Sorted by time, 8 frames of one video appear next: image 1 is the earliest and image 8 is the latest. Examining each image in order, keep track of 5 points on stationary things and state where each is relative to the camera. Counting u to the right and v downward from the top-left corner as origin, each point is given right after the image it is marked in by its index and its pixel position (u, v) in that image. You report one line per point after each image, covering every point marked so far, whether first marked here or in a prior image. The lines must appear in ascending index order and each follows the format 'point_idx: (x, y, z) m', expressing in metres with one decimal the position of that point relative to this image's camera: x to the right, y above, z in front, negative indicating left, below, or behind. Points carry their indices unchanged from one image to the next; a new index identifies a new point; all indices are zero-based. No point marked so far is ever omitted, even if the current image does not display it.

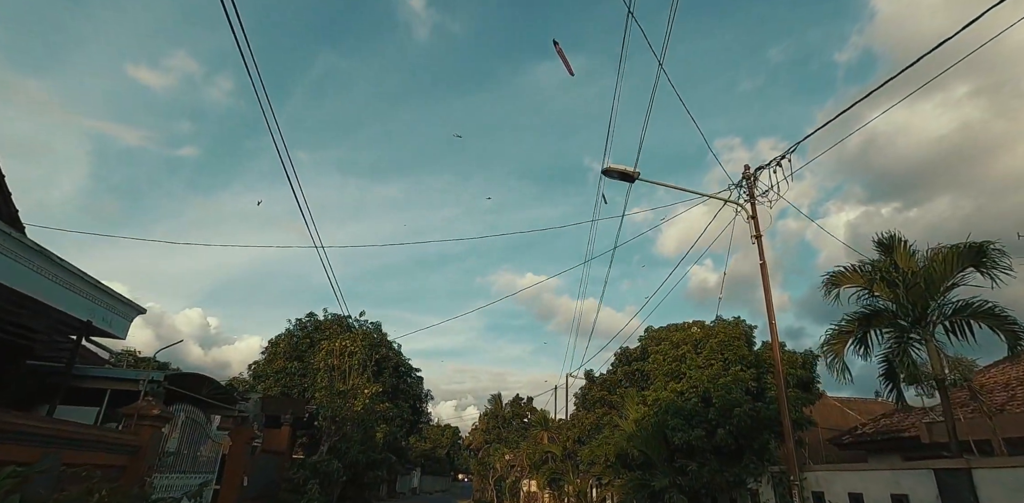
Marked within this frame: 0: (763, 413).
0: (+5.7, -3.6, +12.1) m
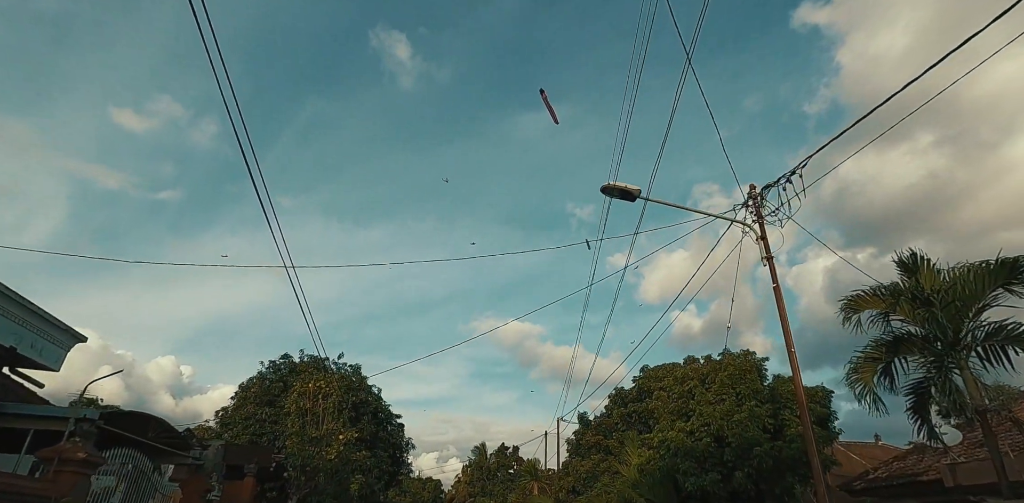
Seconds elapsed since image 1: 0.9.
0: (+5.5, -4.0, +10.8) m
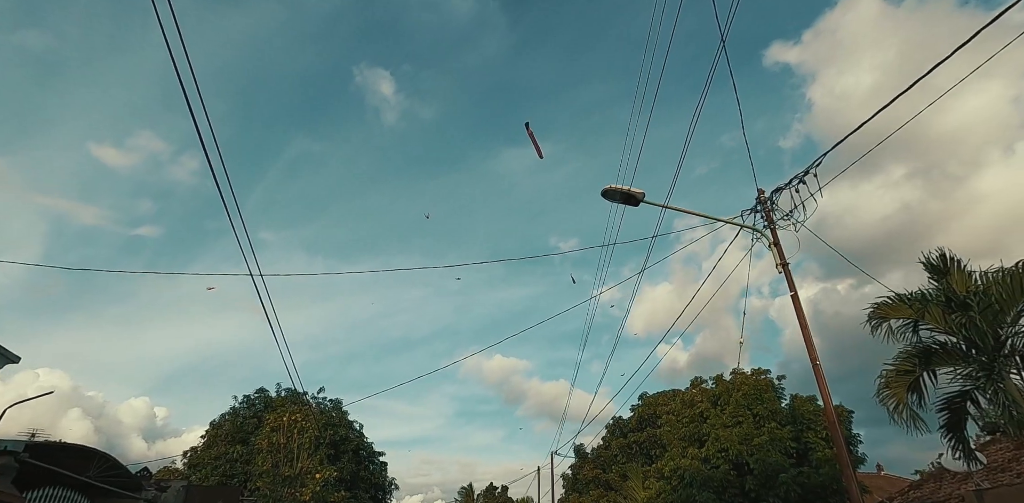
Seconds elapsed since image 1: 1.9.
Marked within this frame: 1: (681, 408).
0: (+5.5, -4.1, +9.7) m
1: (+4.3, -4.0, +13.5) m
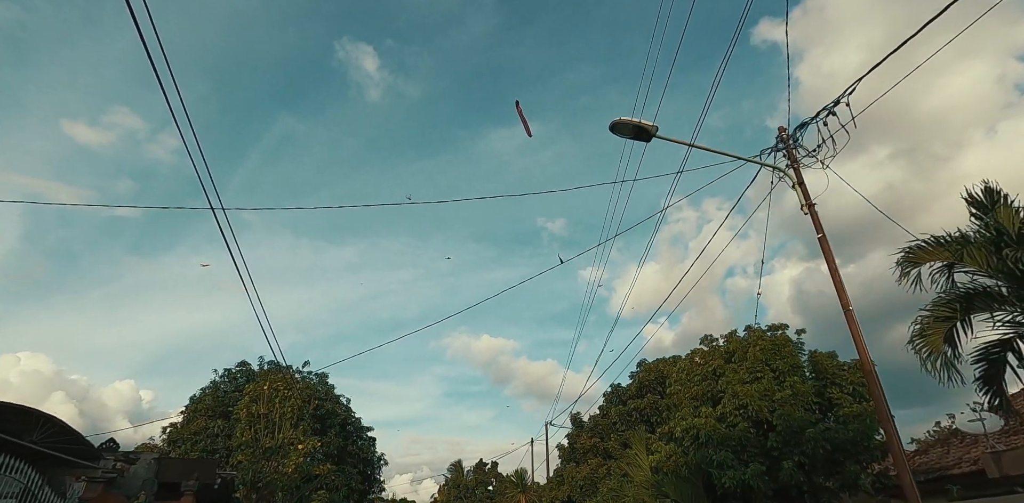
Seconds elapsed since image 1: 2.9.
0: (+5.5, -3.0, +8.9) m
1: (+4.2, -2.7, +12.6) m
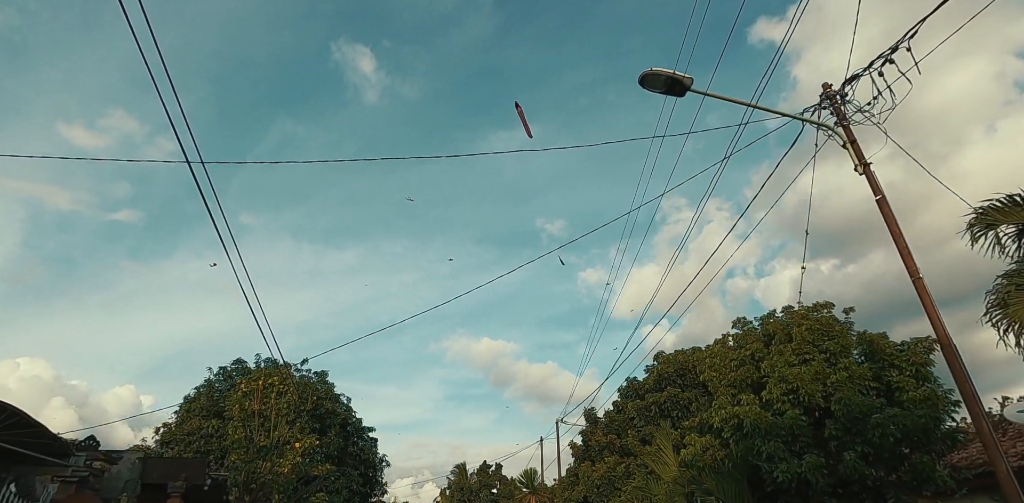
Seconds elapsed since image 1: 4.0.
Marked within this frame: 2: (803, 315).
0: (+5.8, -2.5, +7.8) m
1: (+4.5, -2.2, +11.5) m
2: (+5.6, -1.2, +10.2) m
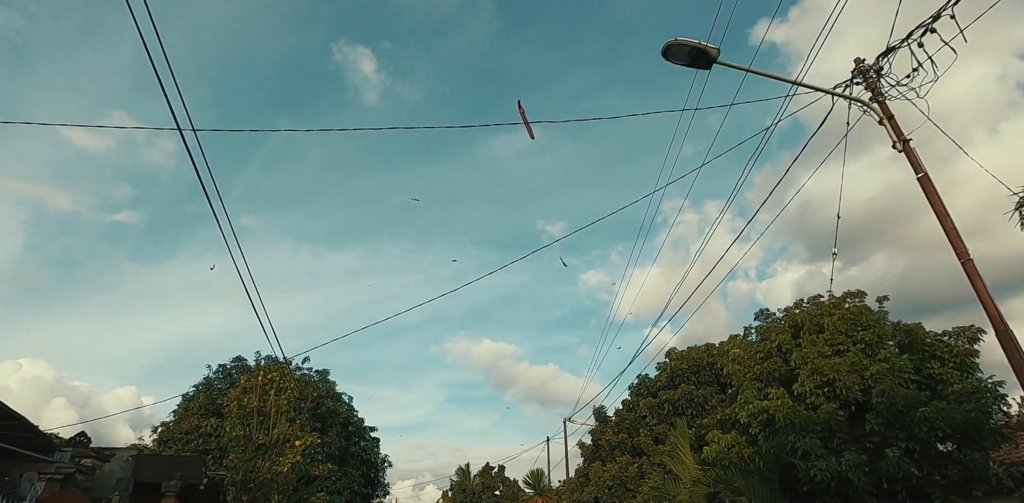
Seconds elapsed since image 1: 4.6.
0: (+6.0, -2.2, +7.2) m
1: (+4.7, -1.9, +10.9) m
2: (+5.8, -1.0, +9.7) m
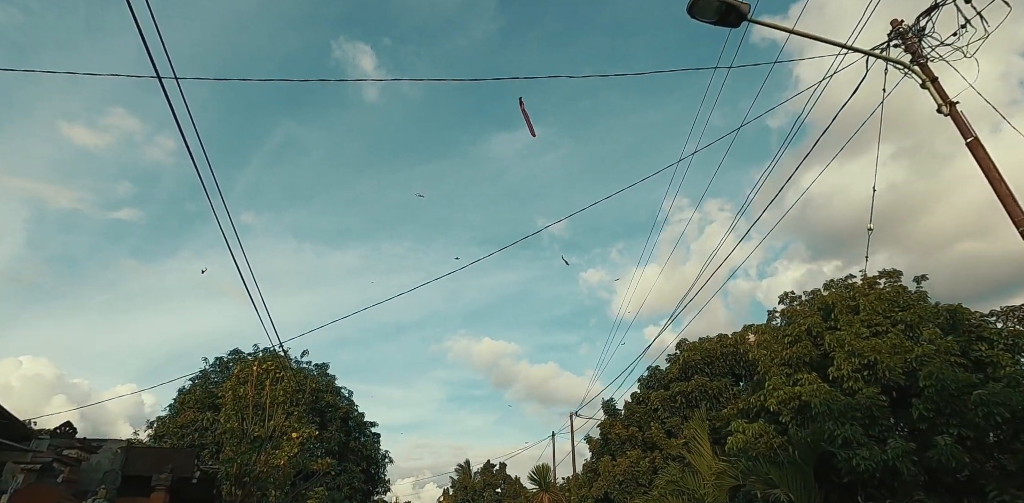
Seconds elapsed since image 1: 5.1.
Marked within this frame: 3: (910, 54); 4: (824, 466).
0: (+6.2, -1.8, +6.5) m
1: (+4.9, -1.5, +10.3) m
2: (+6.0, -0.6, +9.0) m
3: (+6.1, +3.0, +8.2) m
4: (+4.3, -3.0, +7.4) m
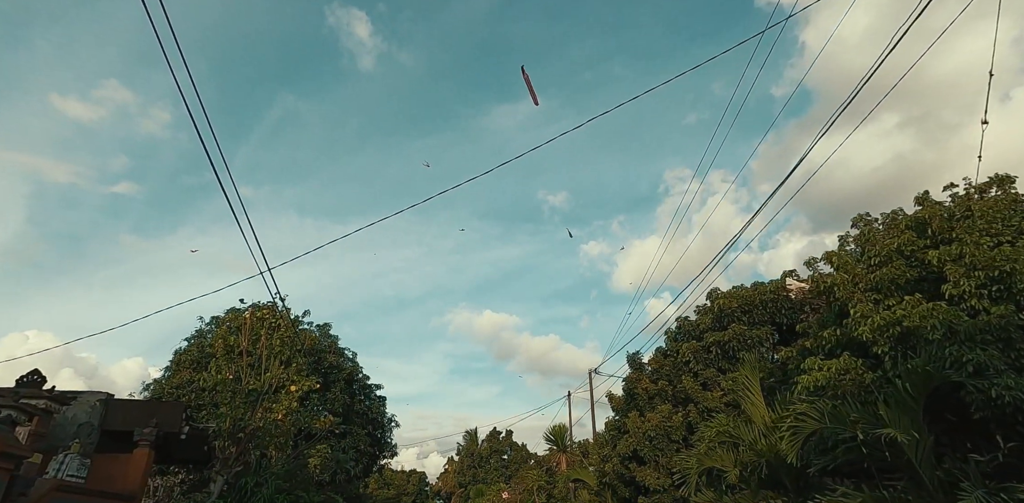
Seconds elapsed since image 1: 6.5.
0: (+6.7, -0.6, +5.1) m
1: (+5.4, -0.1, +8.8) m
2: (+6.4, +0.8, +7.5) m
3: (+6.5, +4.3, +6.5) m
4: (+4.8, -1.7, +6.0) m
